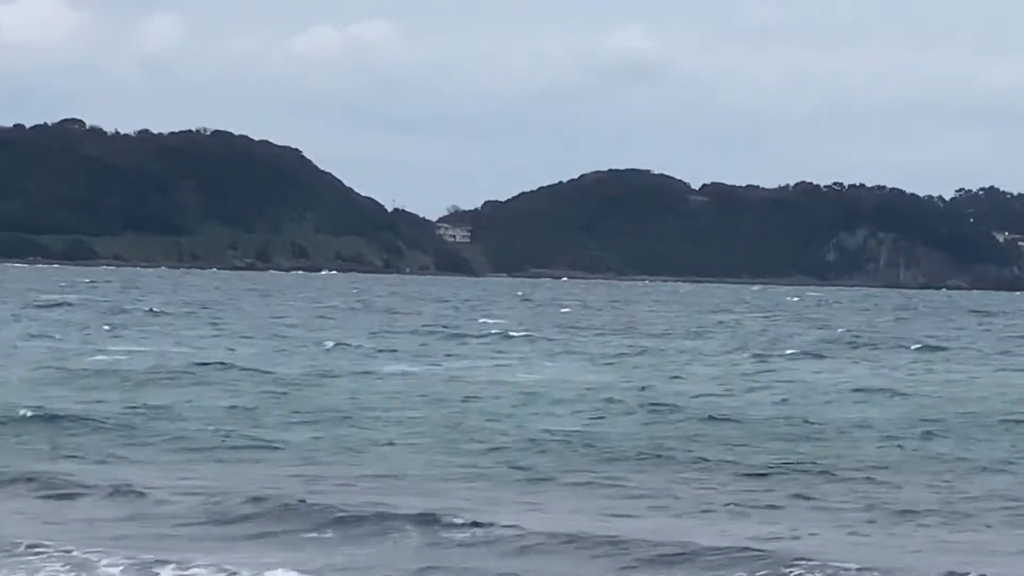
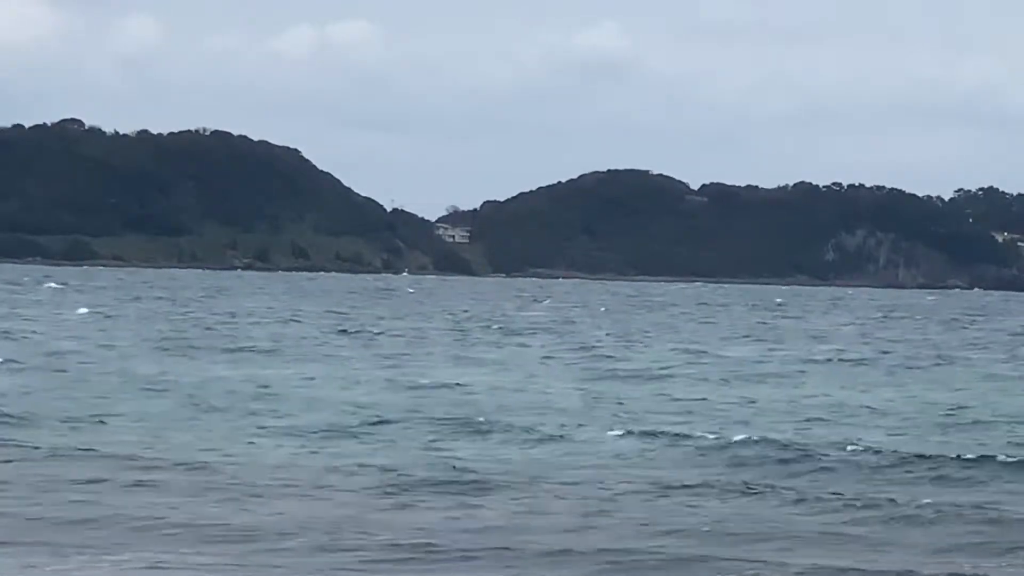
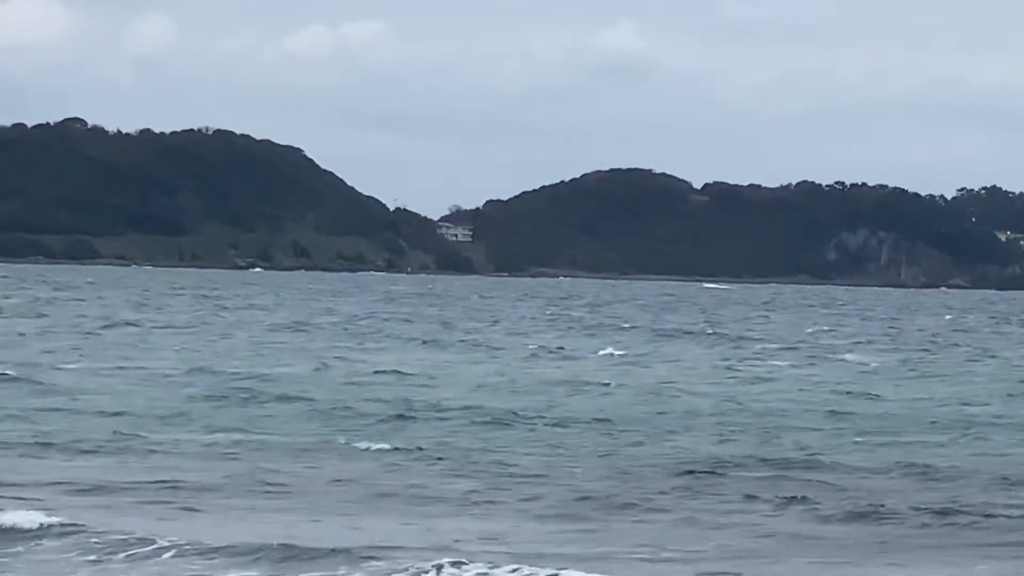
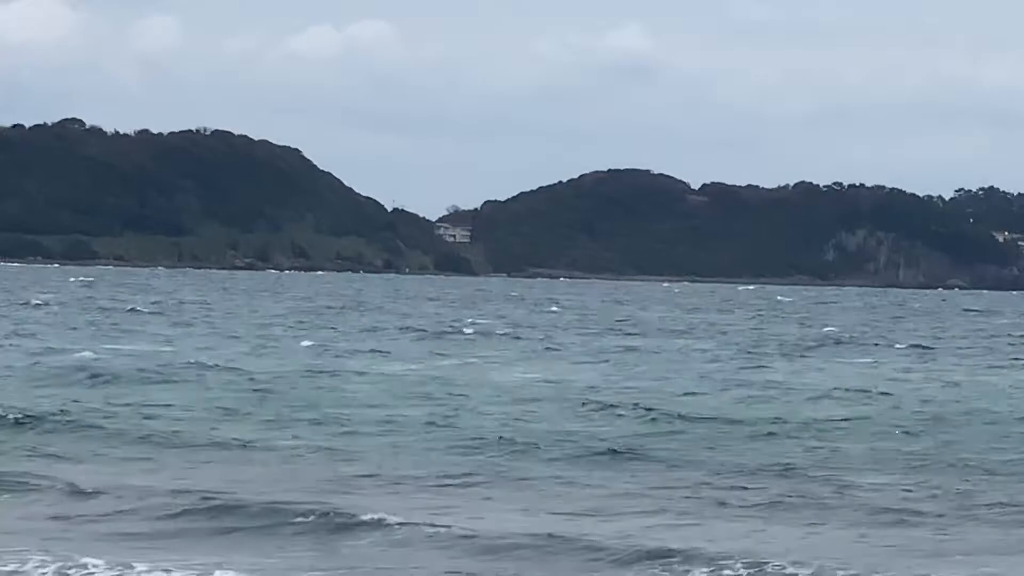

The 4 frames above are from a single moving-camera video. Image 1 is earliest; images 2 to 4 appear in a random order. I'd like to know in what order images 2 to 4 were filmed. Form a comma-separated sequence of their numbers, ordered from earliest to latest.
4, 3, 2
